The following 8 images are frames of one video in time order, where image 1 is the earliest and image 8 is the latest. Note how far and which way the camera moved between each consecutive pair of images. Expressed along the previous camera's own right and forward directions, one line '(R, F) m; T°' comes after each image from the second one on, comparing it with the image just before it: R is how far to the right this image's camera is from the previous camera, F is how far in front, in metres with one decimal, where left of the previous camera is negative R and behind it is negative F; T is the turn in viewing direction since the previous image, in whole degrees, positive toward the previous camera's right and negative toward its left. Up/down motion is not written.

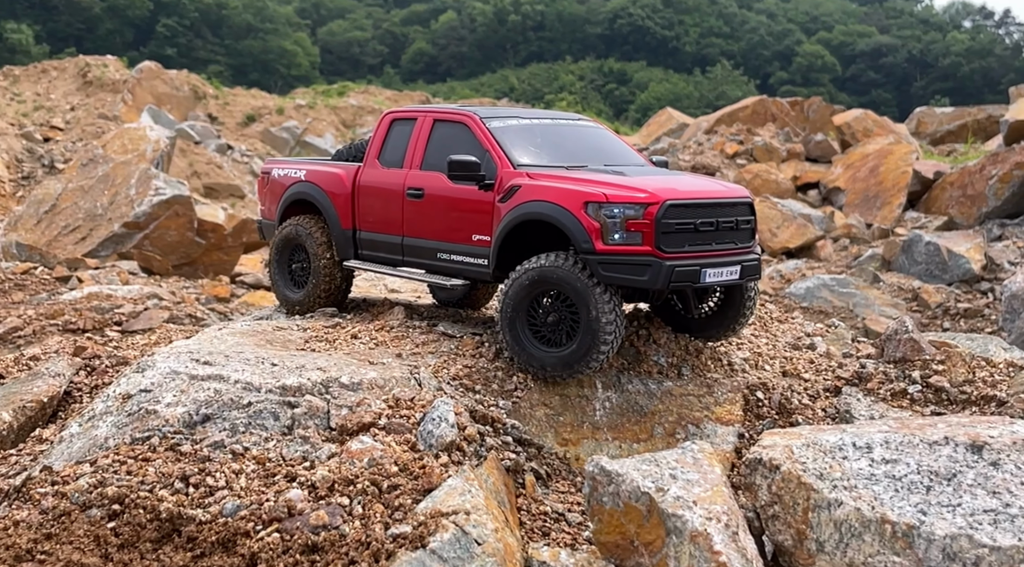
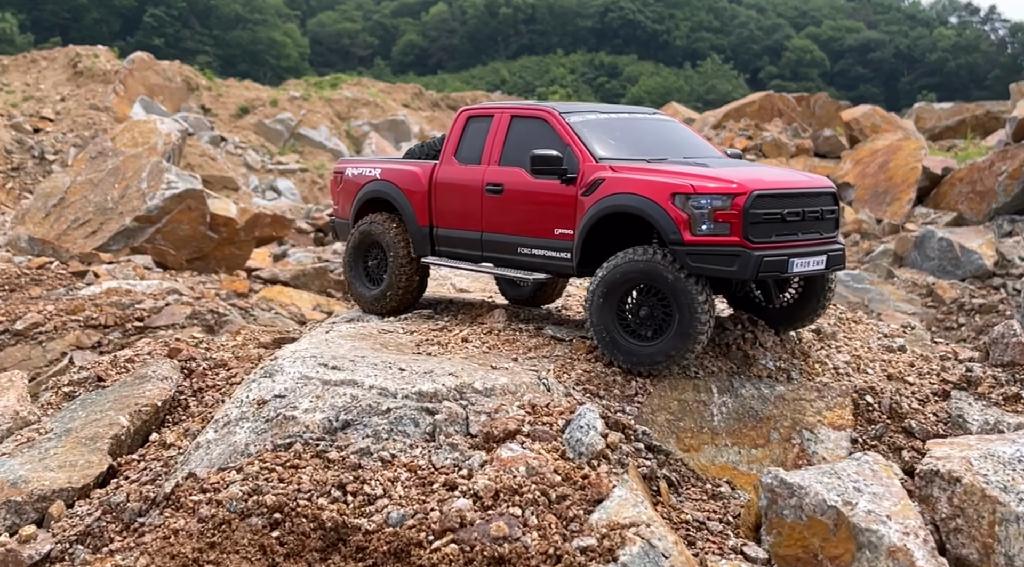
(-0.8, 0.0) m; 0°
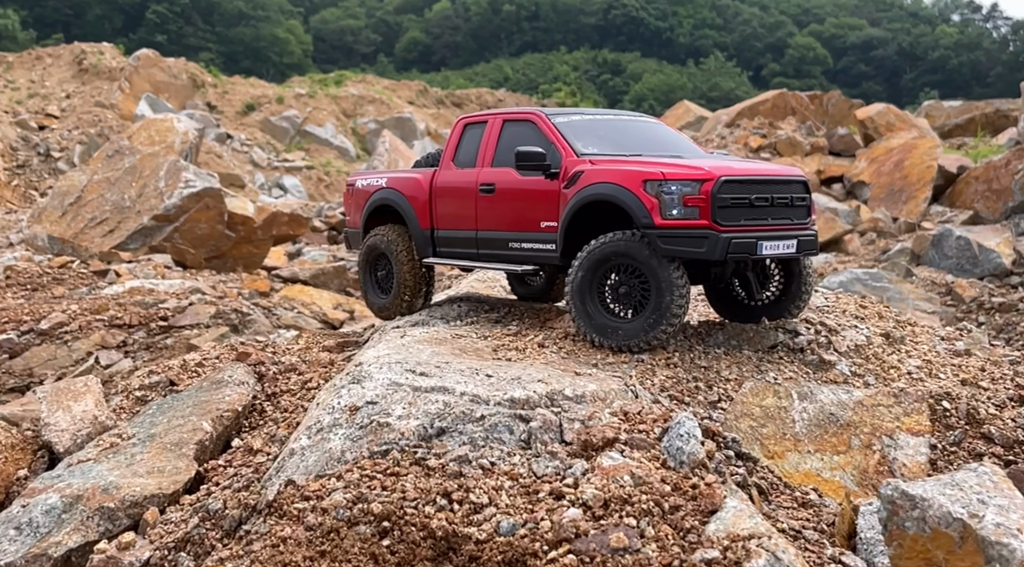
(-0.5, 0.0) m; 0°
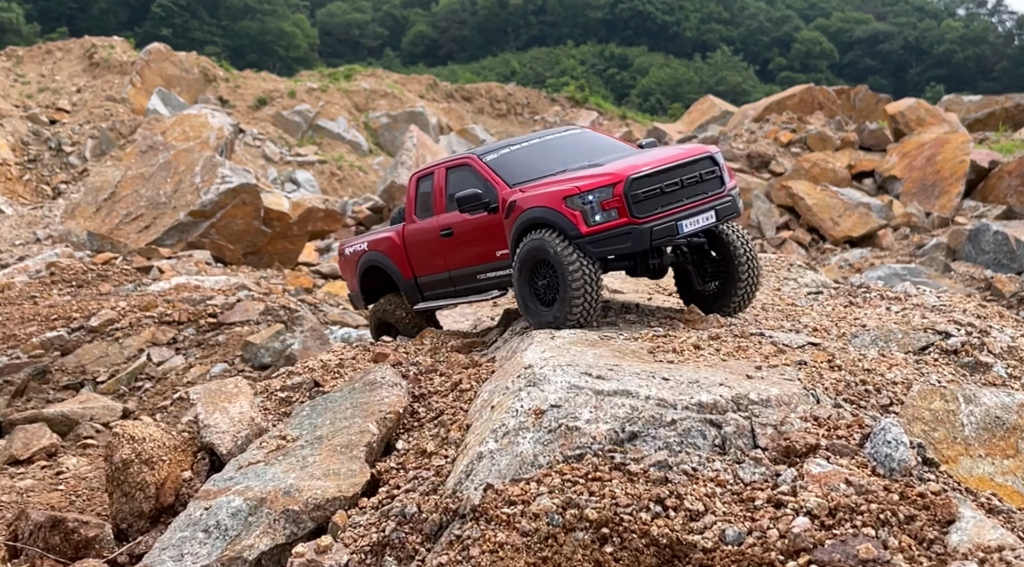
(-0.9, 0.0) m; -1°
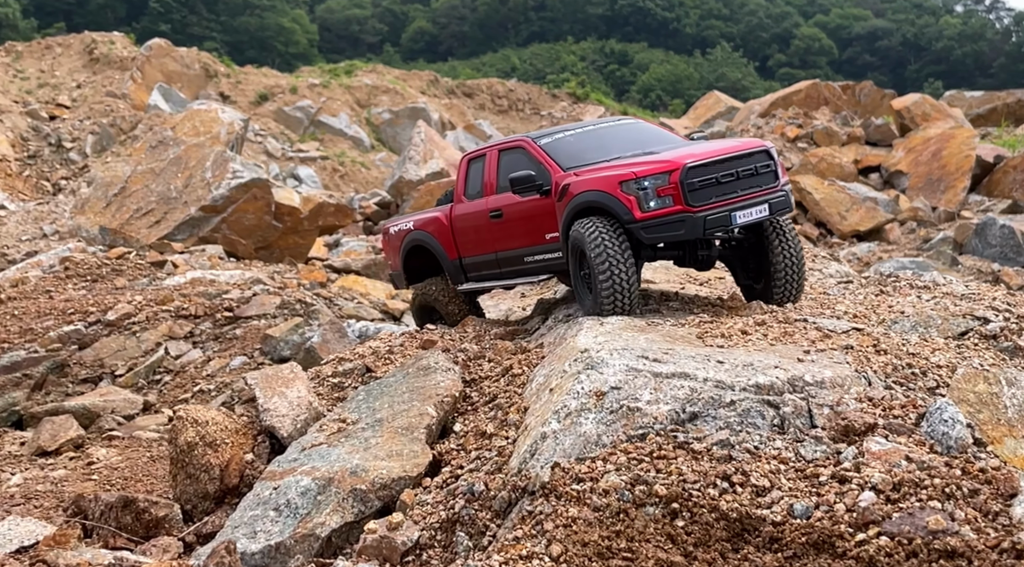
(-0.3, -0.1) m; 0°
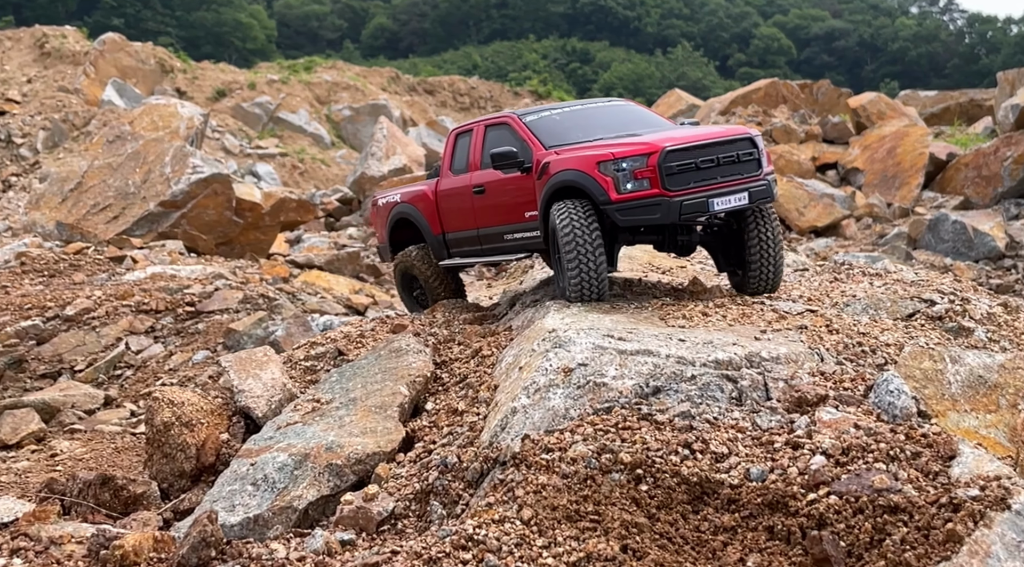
(0.0, -0.2) m; +2°
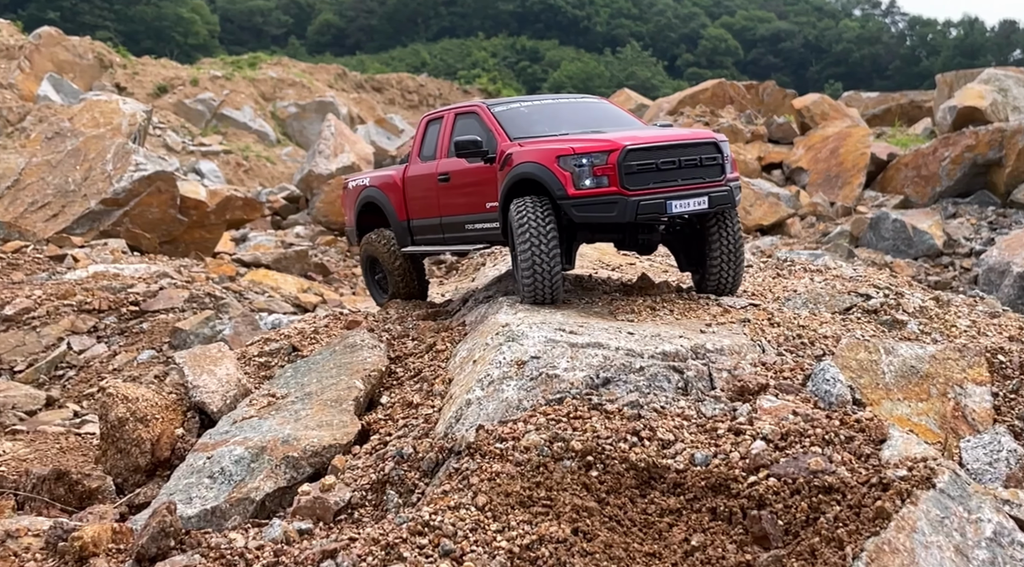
(0.0, -0.1) m; +3°
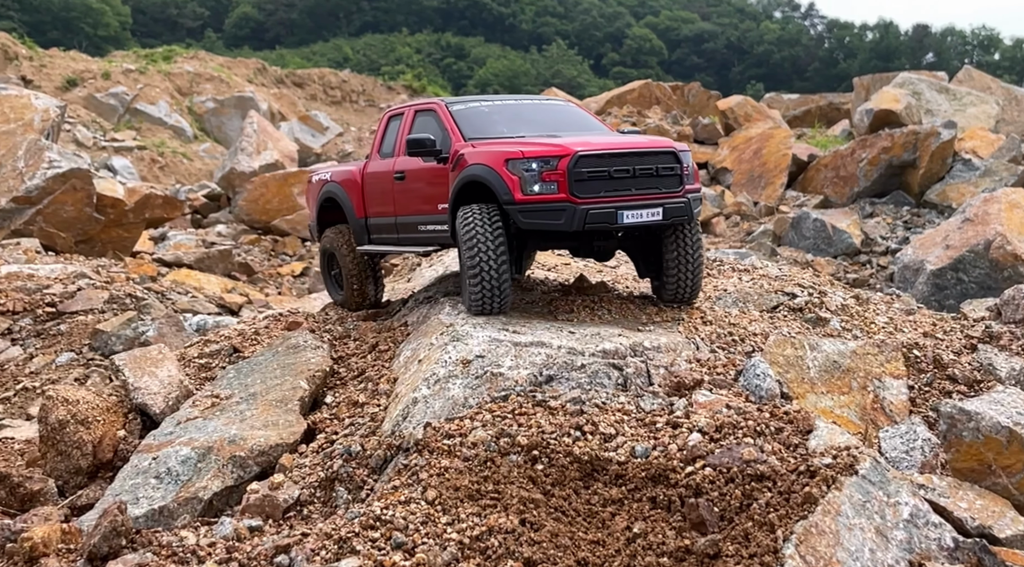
(-0.1, -0.1) m; +5°
